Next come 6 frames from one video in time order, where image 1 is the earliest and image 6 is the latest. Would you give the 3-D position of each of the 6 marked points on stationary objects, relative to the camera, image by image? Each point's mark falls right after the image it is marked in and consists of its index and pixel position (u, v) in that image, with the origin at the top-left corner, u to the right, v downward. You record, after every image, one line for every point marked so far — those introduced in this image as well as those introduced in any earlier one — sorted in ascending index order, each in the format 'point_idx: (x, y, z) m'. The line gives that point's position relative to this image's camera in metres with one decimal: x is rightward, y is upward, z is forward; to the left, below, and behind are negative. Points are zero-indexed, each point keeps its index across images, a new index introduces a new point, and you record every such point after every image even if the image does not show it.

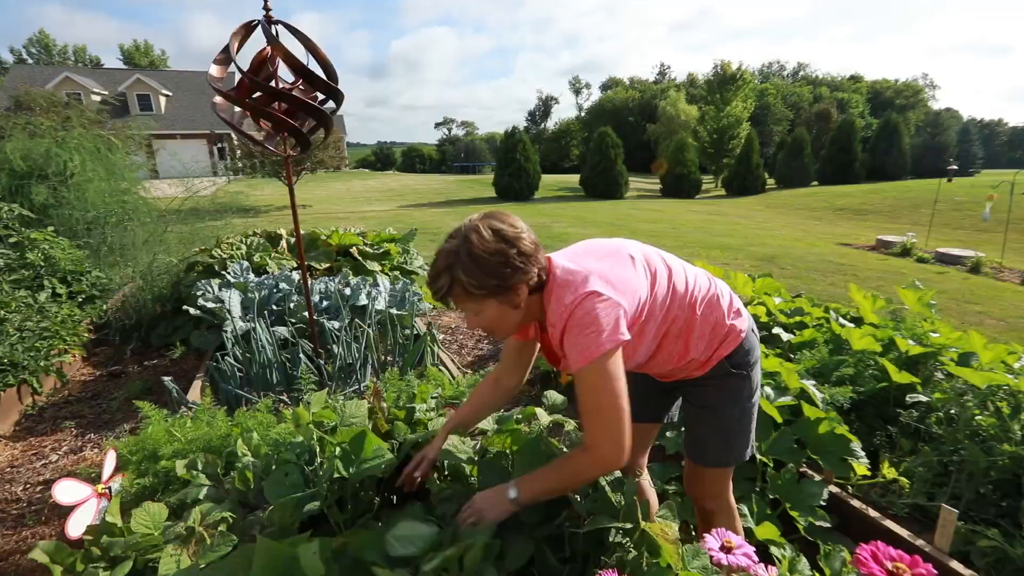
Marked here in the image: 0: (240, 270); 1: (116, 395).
0: (-1.9, +0.1, +3.3) m
1: (-2.4, -0.6, +2.9) m
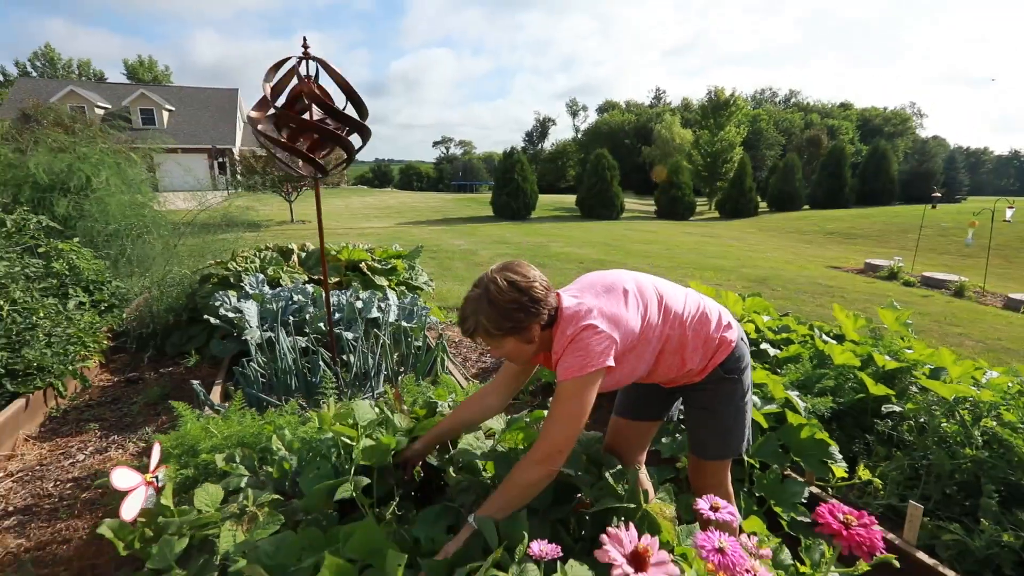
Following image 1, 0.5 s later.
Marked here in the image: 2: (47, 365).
0: (-1.9, 0.0, +3.5) m
1: (-2.4, -0.7, +3.0) m
2: (-2.7, -0.4, +2.8) m
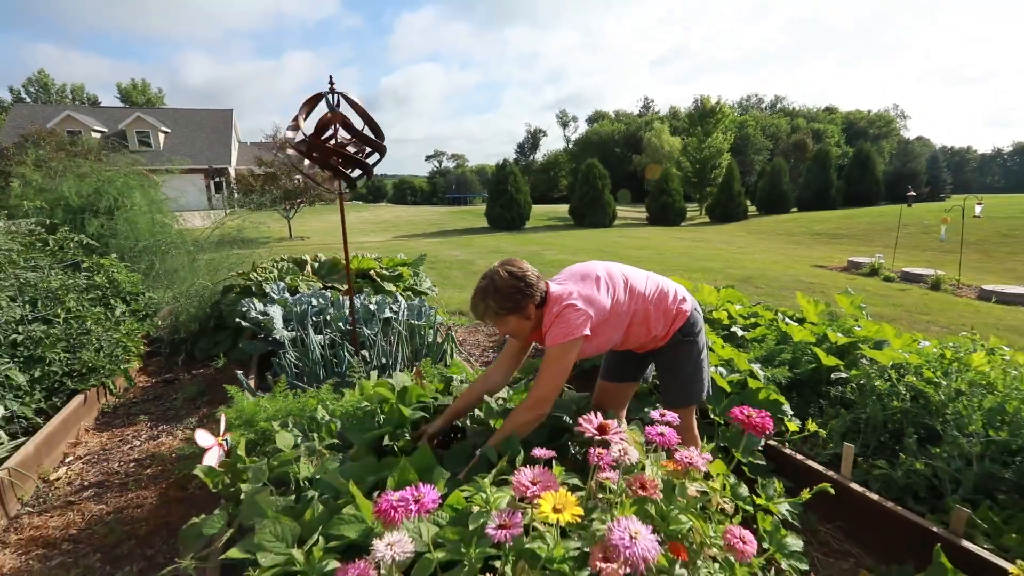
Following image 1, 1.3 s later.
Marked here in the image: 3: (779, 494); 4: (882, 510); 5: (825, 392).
0: (-1.9, 0.0, +3.8) m
1: (-2.3, -0.8, +3.4) m
2: (-2.7, -0.5, +3.1) m
3: (+1.0, -0.8, +1.9) m
4: (+1.4, -0.9, +1.9) m
5: (+1.7, -0.6, +2.6) m
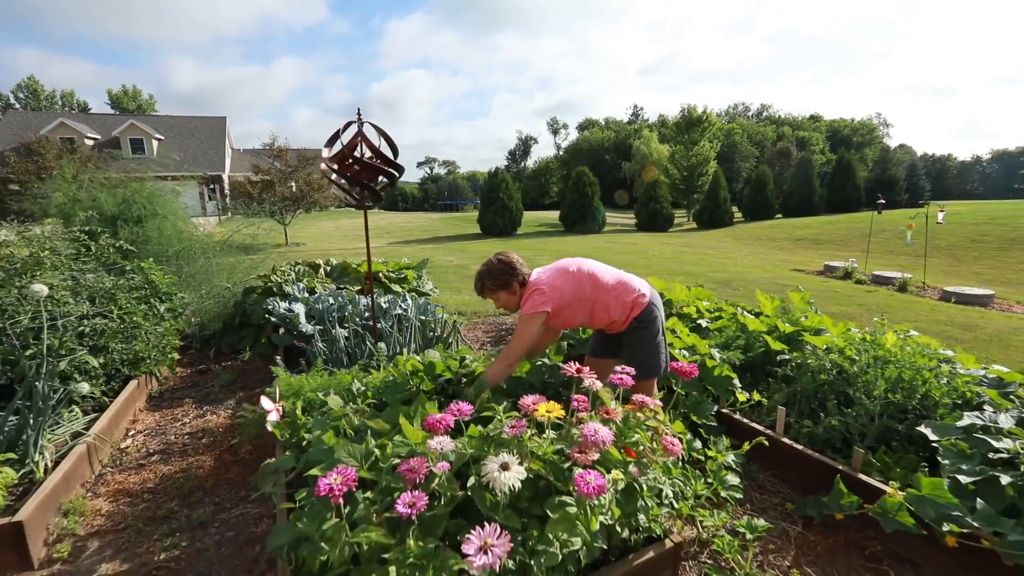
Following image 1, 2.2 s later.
0: (-1.9, 0.0, +4.3) m
1: (-2.4, -0.8, +3.8) m
2: (-2.7, -0.5, +3.5) m
3: (+1.0, -0.8, +2.4) m
4: (+1.4, -0.8, +2.4) m
5: (+1.7, -0.5, +3.1) m
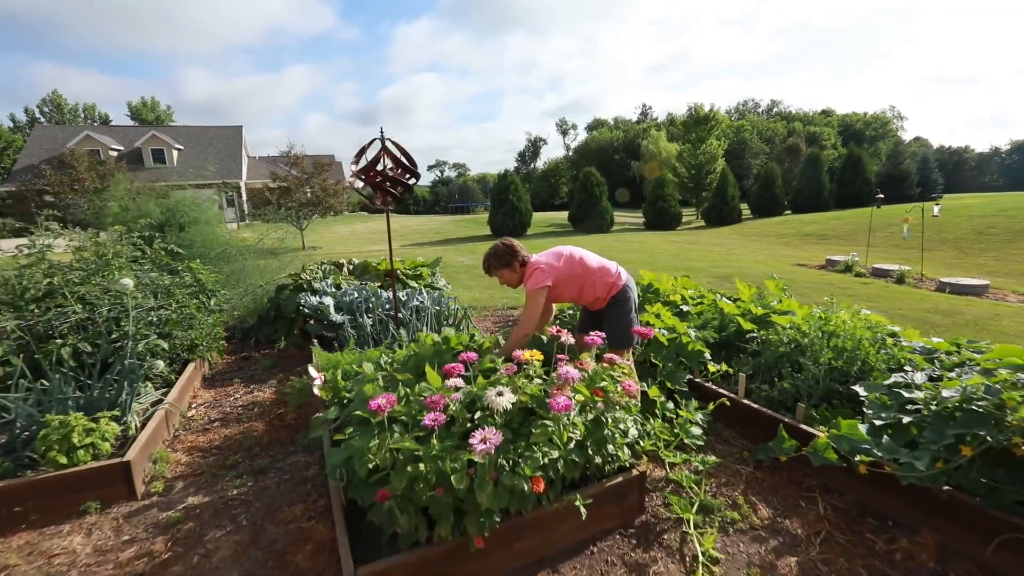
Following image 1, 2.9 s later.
0: (-1.9, 0.0, +4.8) m
1: (-2.3, -0.7, +4.4) m
2: (-2.6, -0.5, +4.1) m
3: (+1.1, -0.7, +2.8) m
4: (+1.4, -0.7, +2.8) m
5: (+1.7, -0.4, +3.6) m
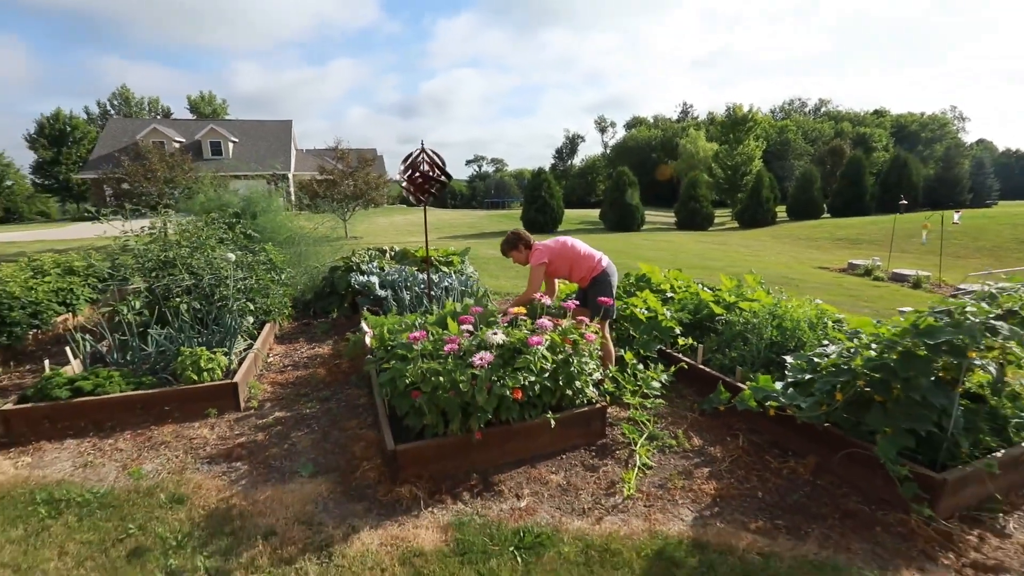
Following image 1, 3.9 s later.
0: (-1.7, +0.2, +5.8) m
1: (-2.2, -0.5, +5.4) m
2: (-2.5, -0.2, +5.1) m
3: (+1.1, -0.6, +3.6) m
4: (+1.4, -0.6, +3.6) m
5: (+1.8, -0.4, +4.3) m
